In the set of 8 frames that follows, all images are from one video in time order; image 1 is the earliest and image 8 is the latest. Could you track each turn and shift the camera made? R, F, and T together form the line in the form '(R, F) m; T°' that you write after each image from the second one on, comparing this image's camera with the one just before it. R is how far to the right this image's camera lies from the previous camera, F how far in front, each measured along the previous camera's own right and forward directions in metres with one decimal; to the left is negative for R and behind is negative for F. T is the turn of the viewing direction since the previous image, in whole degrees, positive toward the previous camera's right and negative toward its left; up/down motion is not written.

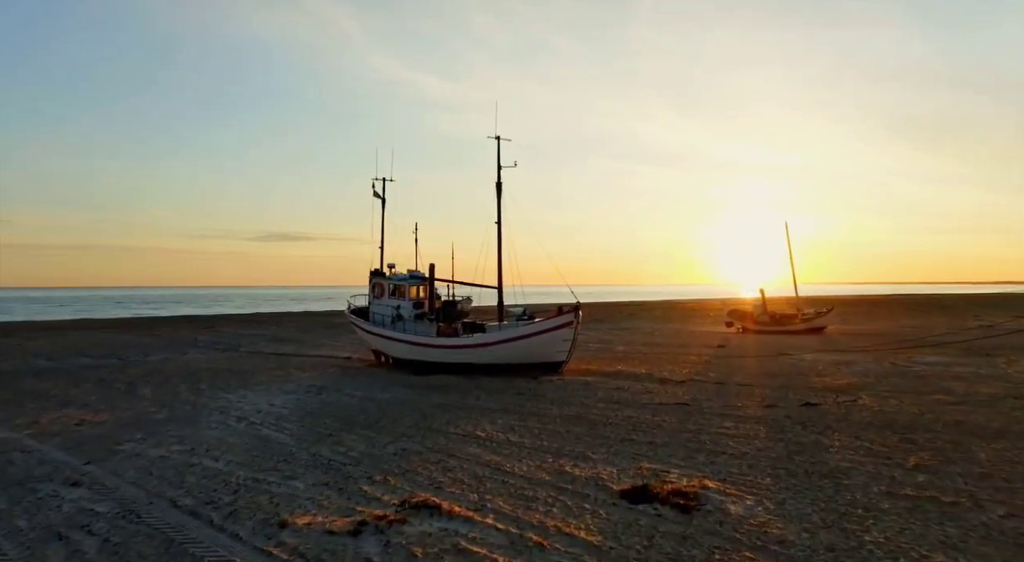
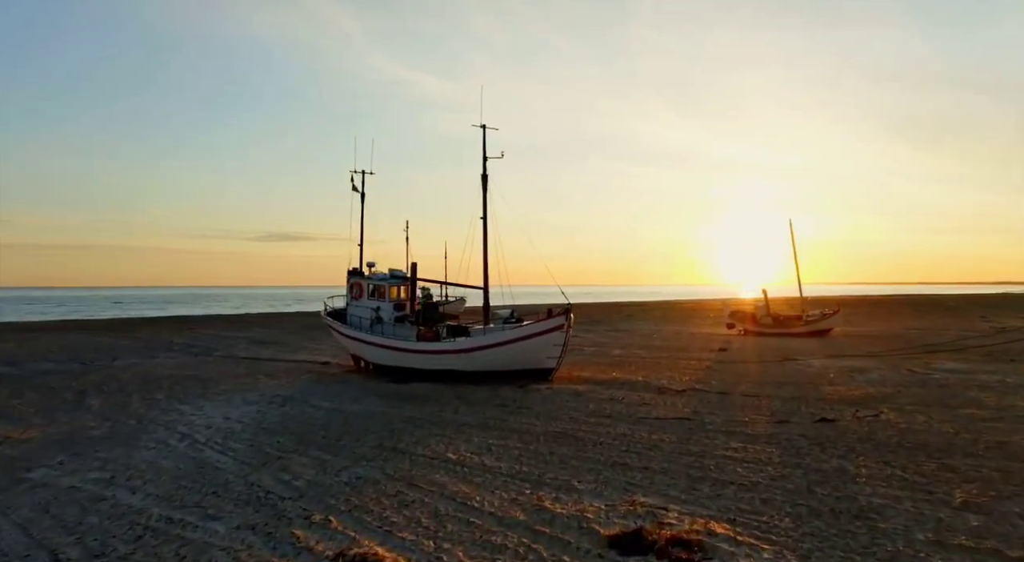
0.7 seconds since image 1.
(+0.4, +1.5) m; 0°
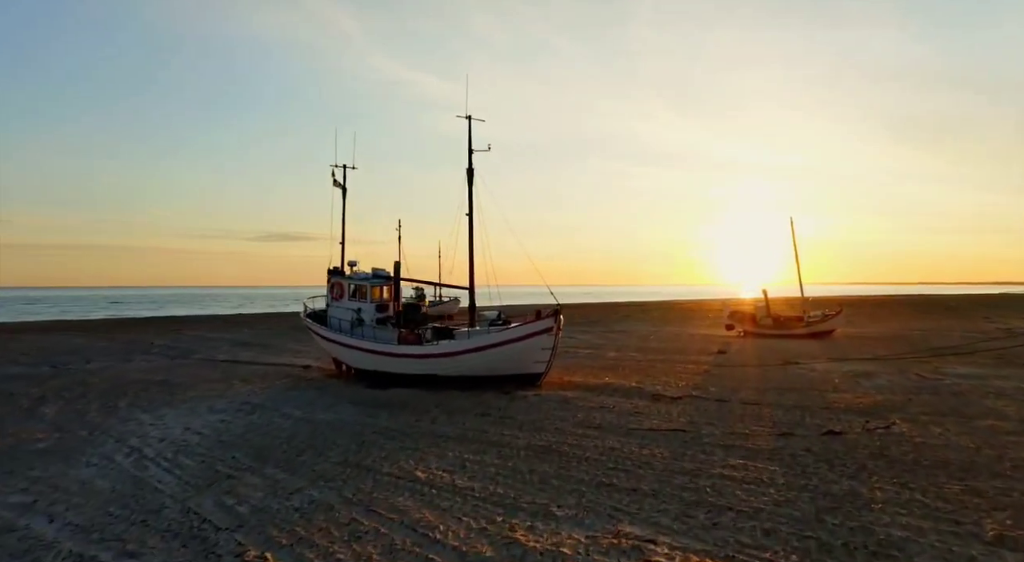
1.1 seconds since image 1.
(+0.4, +1.0) m; 0°
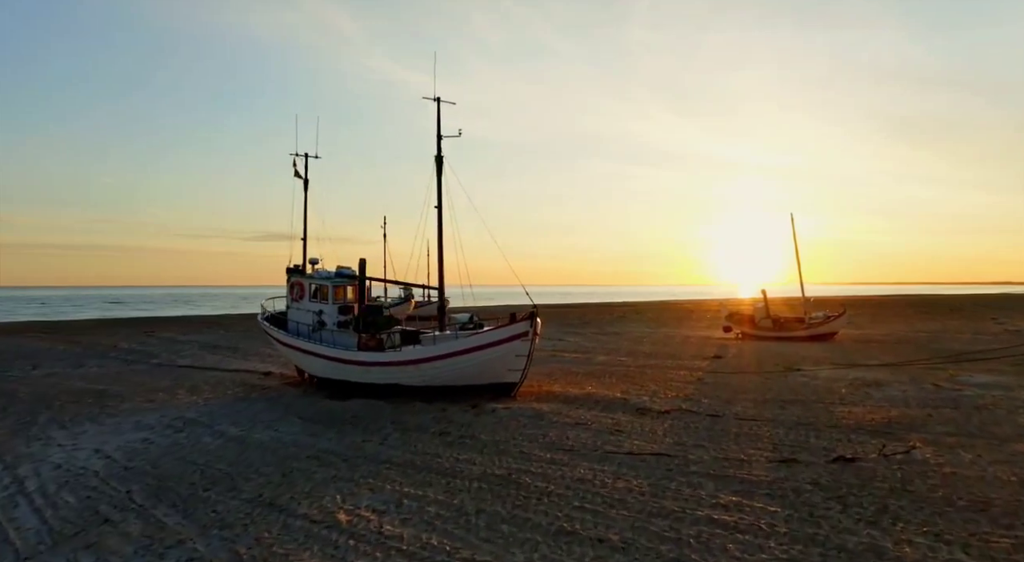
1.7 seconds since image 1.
(+0.7, +1.7) m; 0°
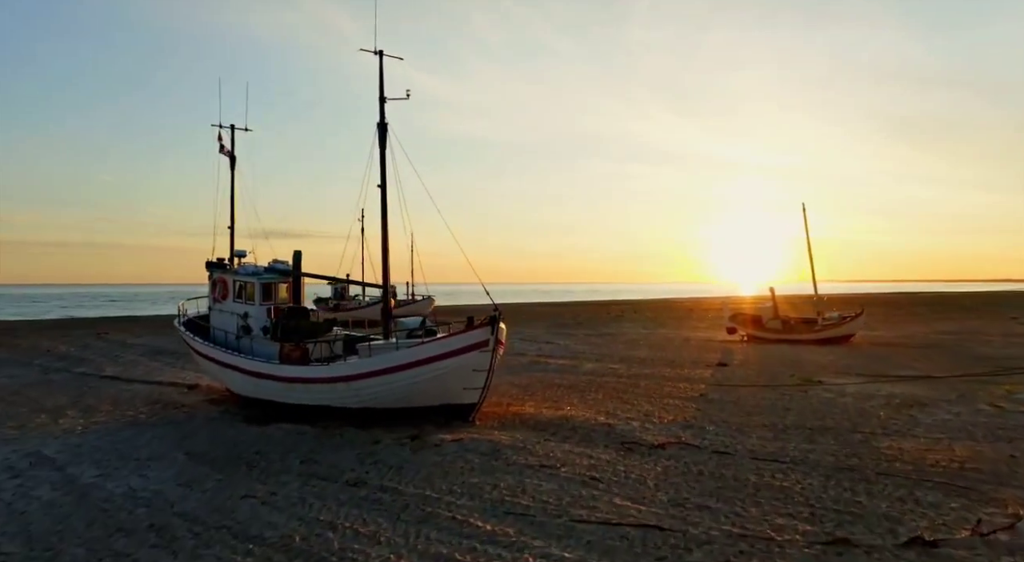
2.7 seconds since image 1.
(+0.9, +3.1) m; 0°
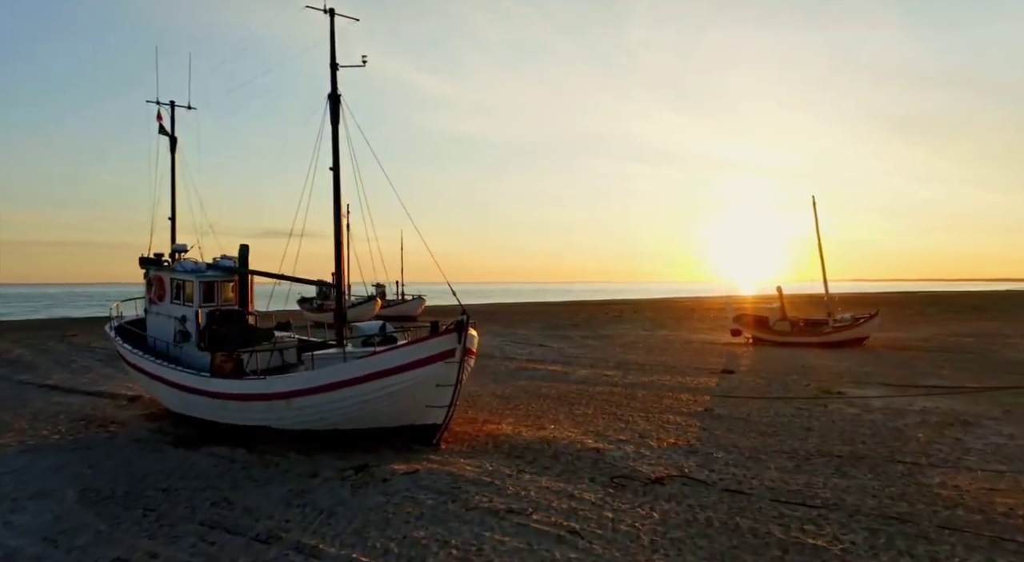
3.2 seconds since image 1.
(+0.5, +1.9) m; 0°
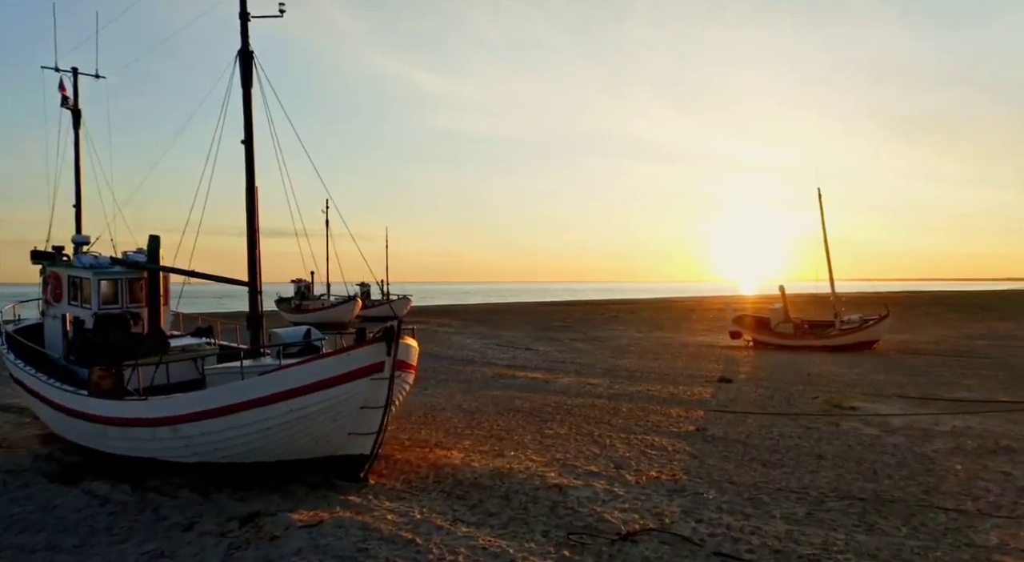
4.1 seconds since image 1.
(+0.8, +2.0) m; 0°
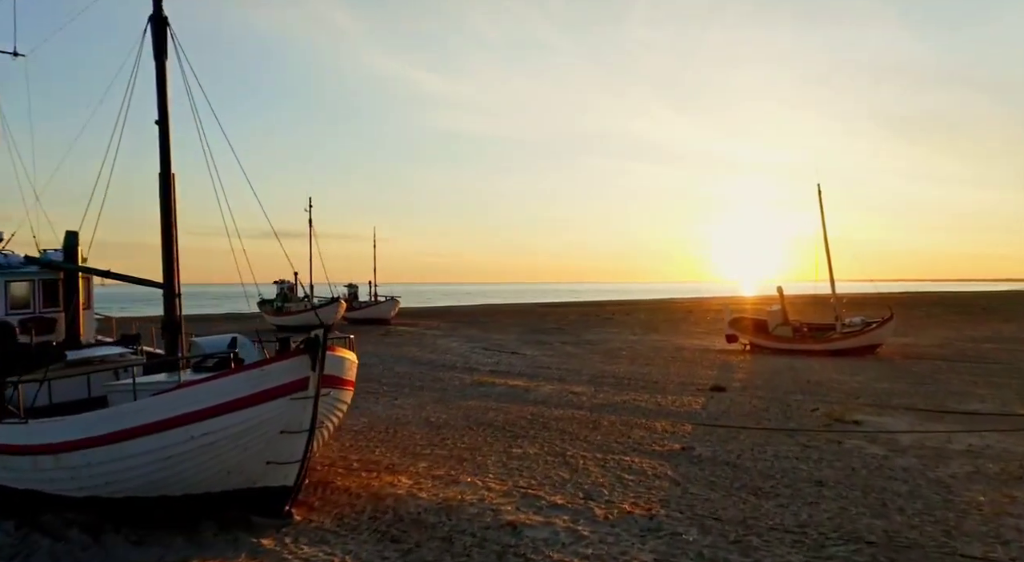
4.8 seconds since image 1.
(+0.6, +1.2) m; 0°
